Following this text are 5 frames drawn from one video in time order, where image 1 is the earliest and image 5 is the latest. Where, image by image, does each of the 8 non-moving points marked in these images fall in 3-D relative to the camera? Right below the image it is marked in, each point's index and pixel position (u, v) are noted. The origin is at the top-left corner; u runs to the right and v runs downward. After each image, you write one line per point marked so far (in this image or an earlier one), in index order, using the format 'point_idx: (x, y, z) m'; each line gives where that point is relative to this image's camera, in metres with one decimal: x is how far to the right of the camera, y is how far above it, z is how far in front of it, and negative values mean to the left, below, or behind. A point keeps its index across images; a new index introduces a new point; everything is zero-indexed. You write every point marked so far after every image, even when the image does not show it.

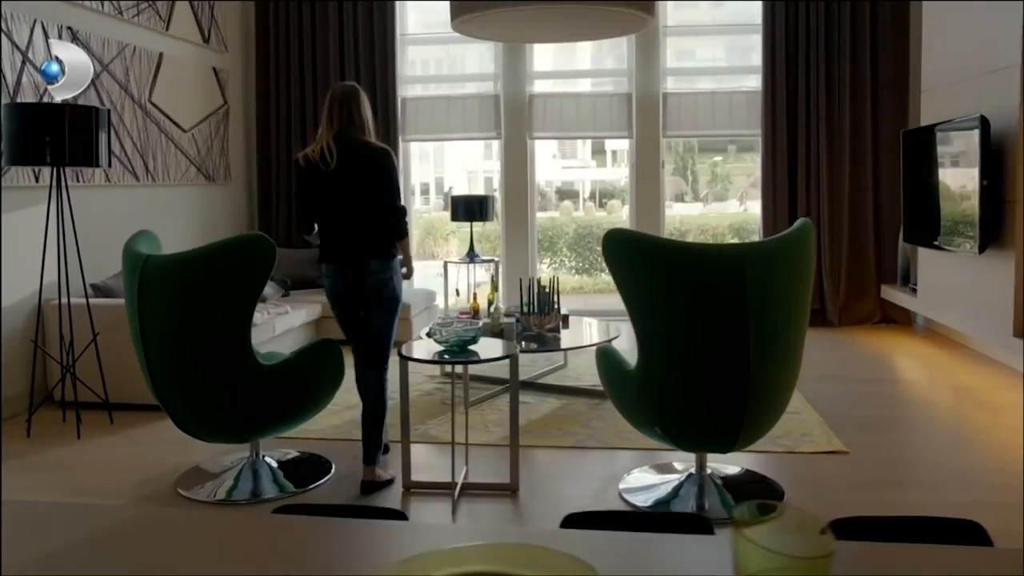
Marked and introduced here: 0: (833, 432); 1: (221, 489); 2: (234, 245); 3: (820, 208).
0: (+1.5, -0.7, +3.8) m
1: (-1.1, -0.8, +3.2) m
2: (-0.9, +0.1, +2.8) m
3: (+2.3, +0.6, +6.3) m
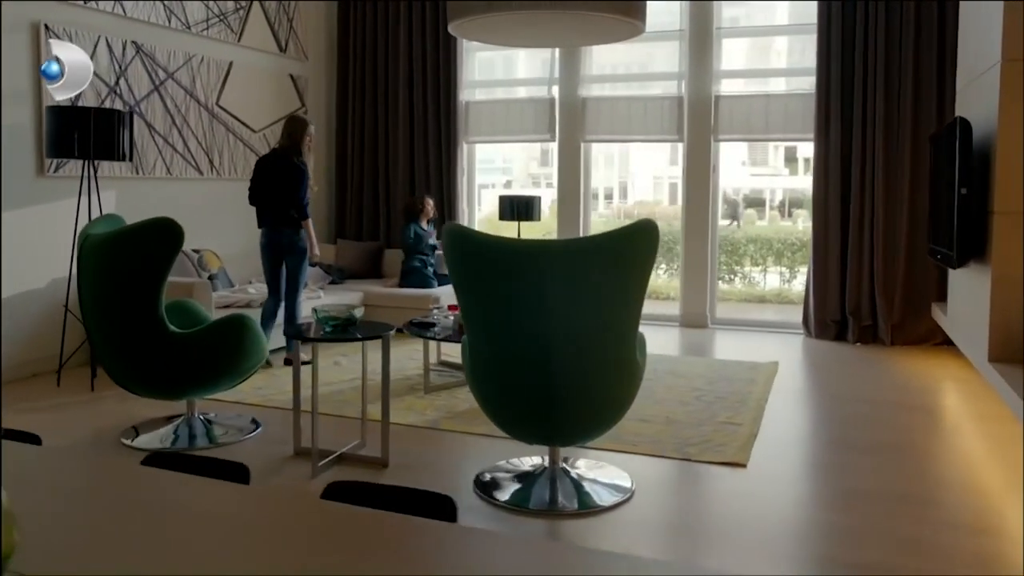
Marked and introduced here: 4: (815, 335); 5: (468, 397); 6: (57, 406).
0: (+1.1, -0.7, +3.7) m
1: (-1.5, -0.7, +3.7) m
2: (-1.4, +0.2, +3.3) m
3: (+2.6, +0.5, +6.0) m
4: (+2.3, -0.4, +6.3) m
5: (-0.2, -0.6, +4.4) m
6: (-2.3, -0.6, +4.2) m
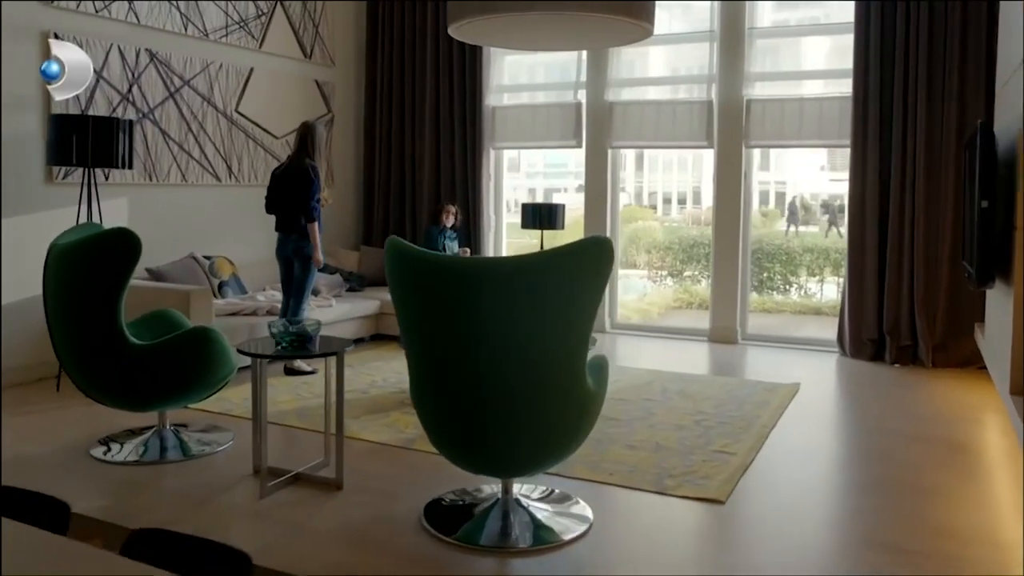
0: (+1.0, -0.8, +3.4) m
1: (-1.7, -0.7, +3.7) m
2: (-1.6, +0.2, +3.2) m
3: (+2.6, +0.4, +5.5) m
4: (+2.4, -0.5, +5.9) m
5: (-0.3, -0.6, +4.2) m
6: (-2.3, -0.6, +4.2) m
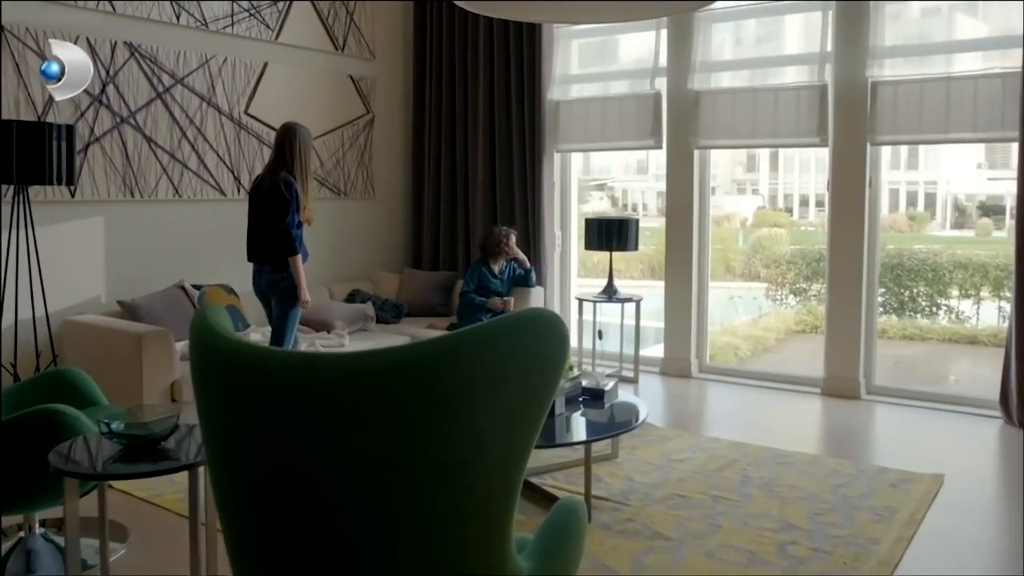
0: (+0.9, -1.0, +2.1) m
1: (-1.7, -0.9, +2.7) m
2: (-1.7, 0.0, +2.3) m
3: (+2.8, +0.2, +4.0) m
4: (+2.6, -0.7, +4.3) m
5: (-0.3, -0.8, +3.1) m
6: (-2.3, -0.8, +3.4) m
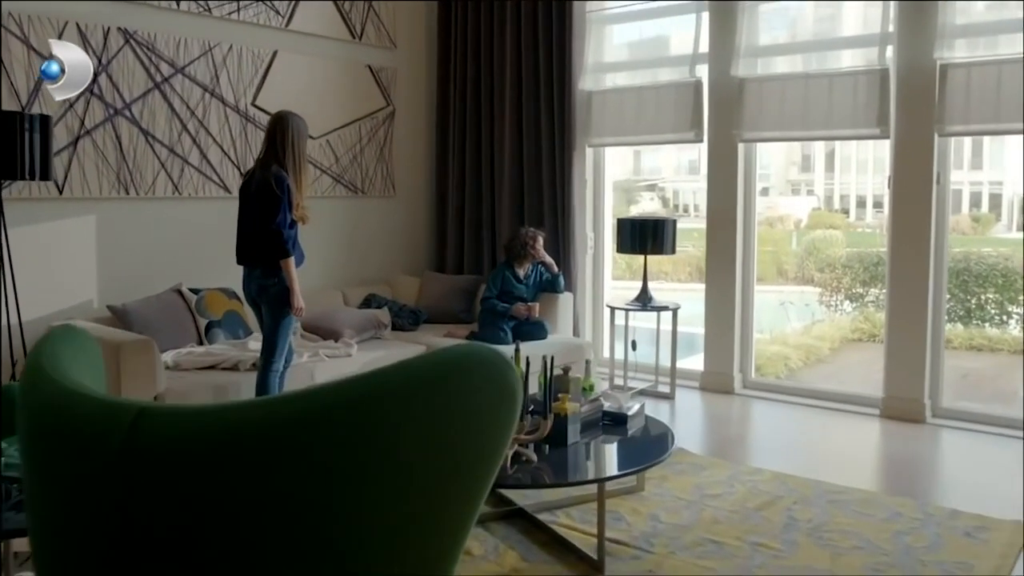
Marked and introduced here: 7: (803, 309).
0: (+0.8, -1.0, +1.6) m
1: (-1.7, -0.9, +2.4) m
2: (-1.7, 0.0, +2.0) m
3: (+2.9, +0.1, +3.4) m
4: (+2.7, -0.7, +3.7) m
5: (-0.3, -0.9, +2.7) m
6: (-2.3, -0.8, +3.1) m
7: (+1.8, -0.1, +5.2) m
